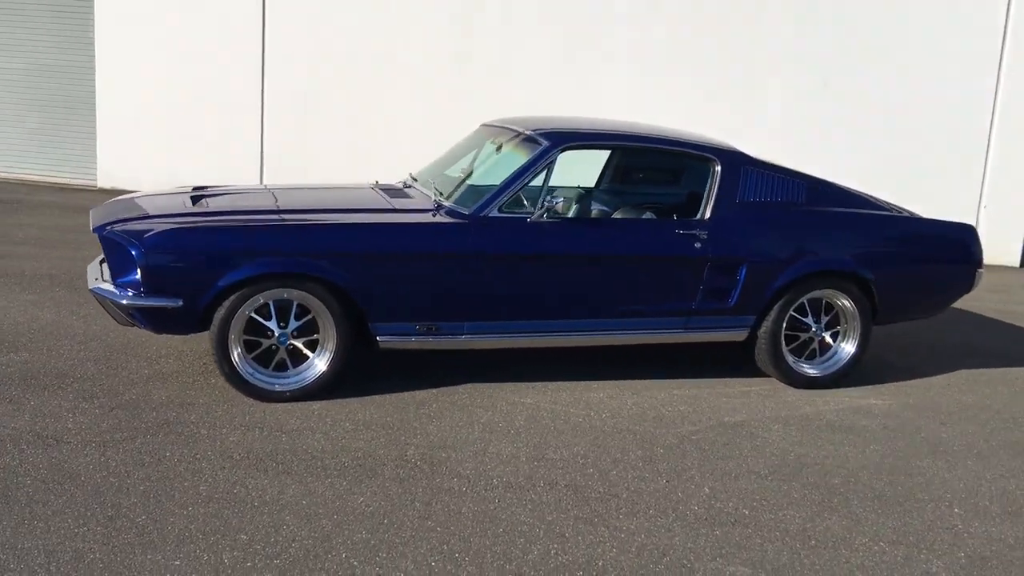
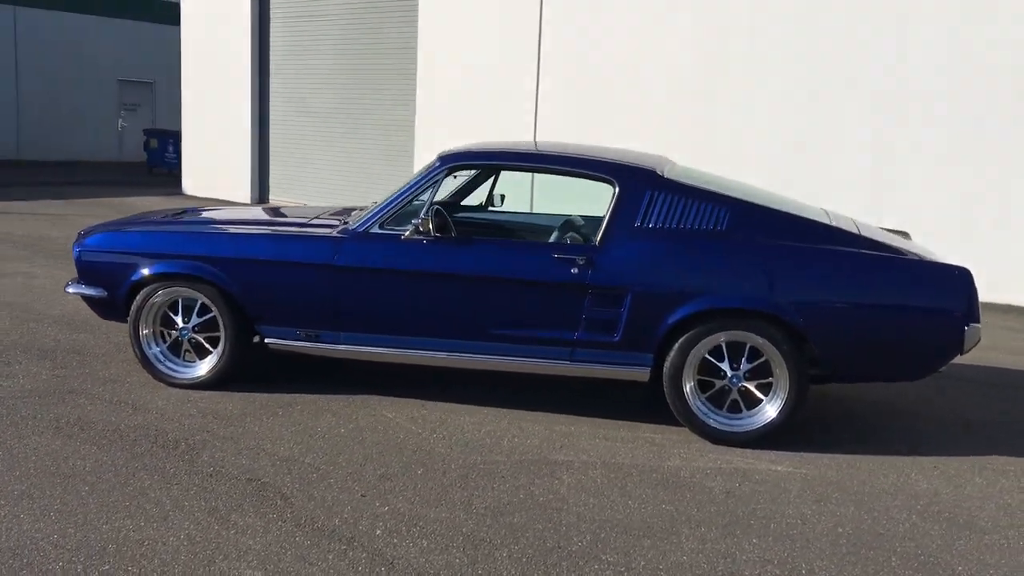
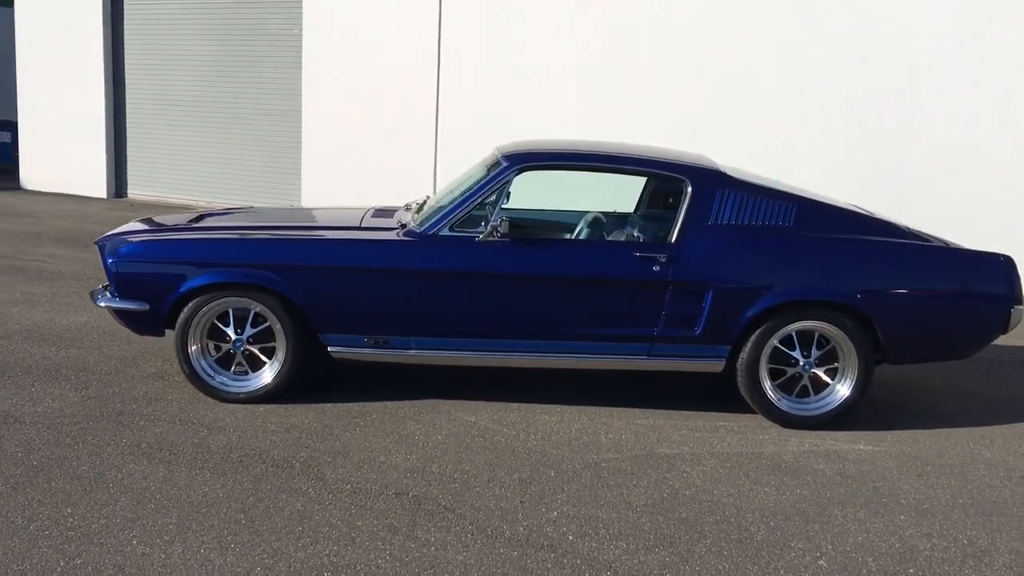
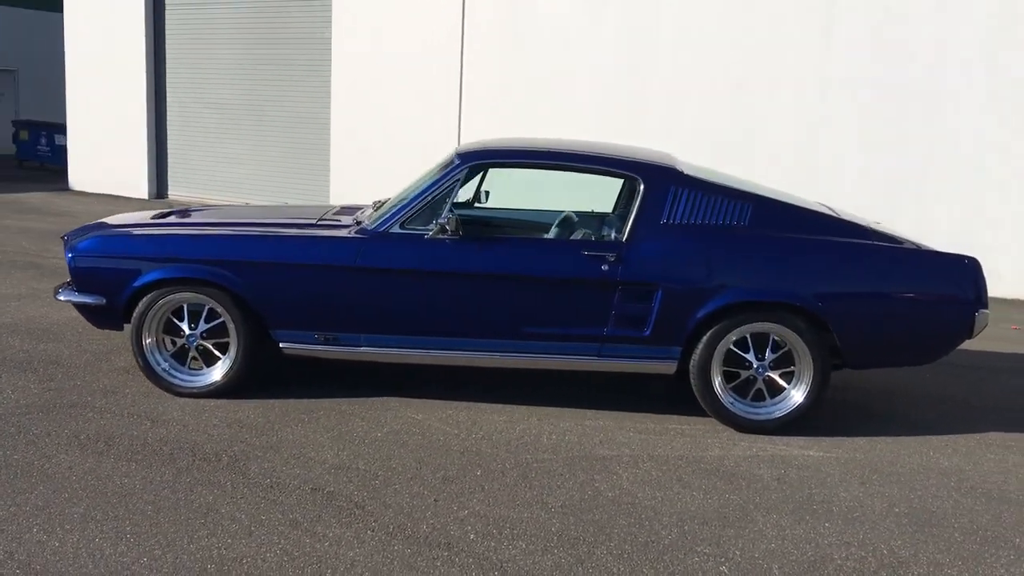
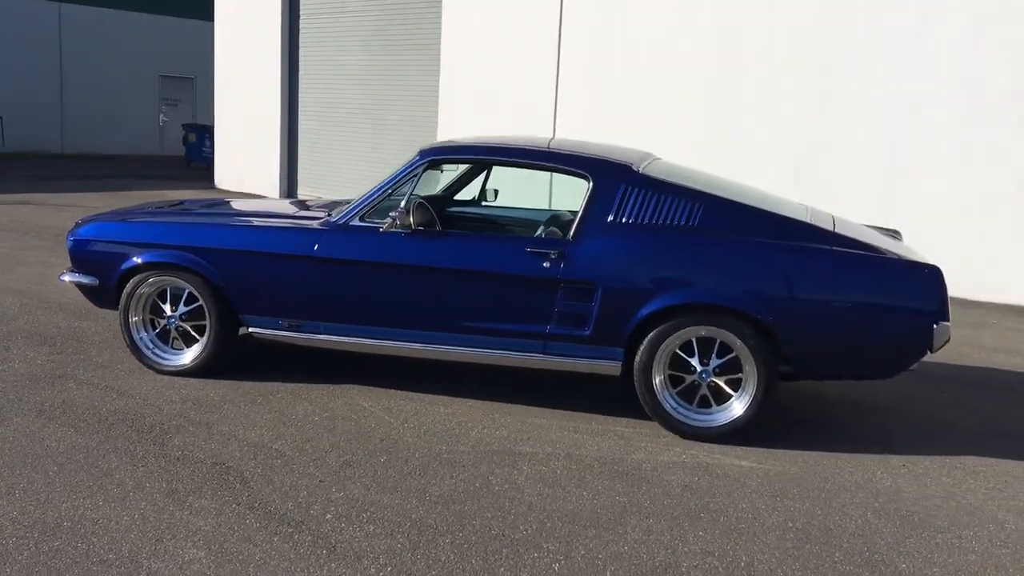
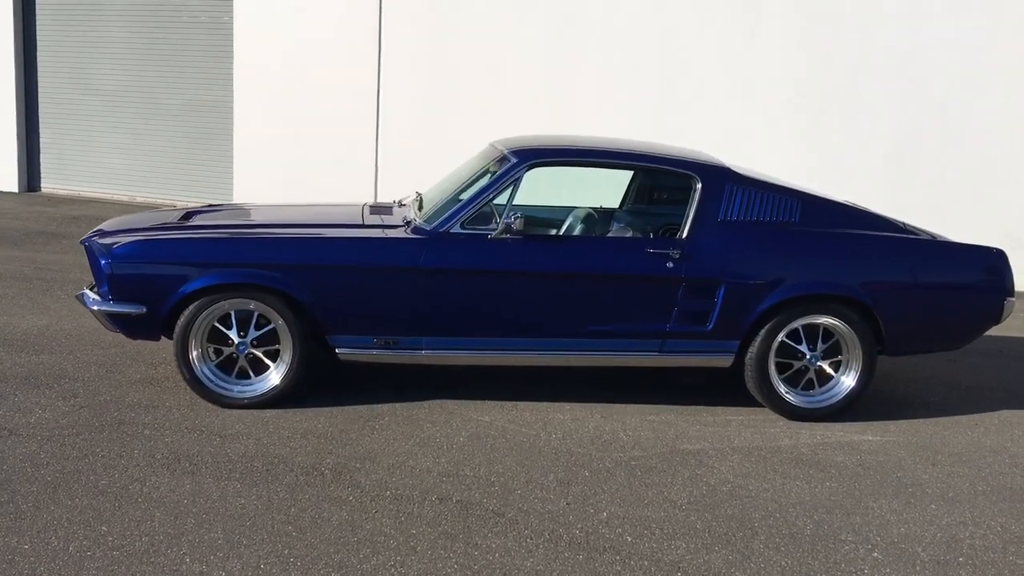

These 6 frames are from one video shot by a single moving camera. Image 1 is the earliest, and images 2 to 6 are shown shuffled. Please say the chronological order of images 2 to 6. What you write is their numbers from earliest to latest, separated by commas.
6, 3, 4, 2, 5
